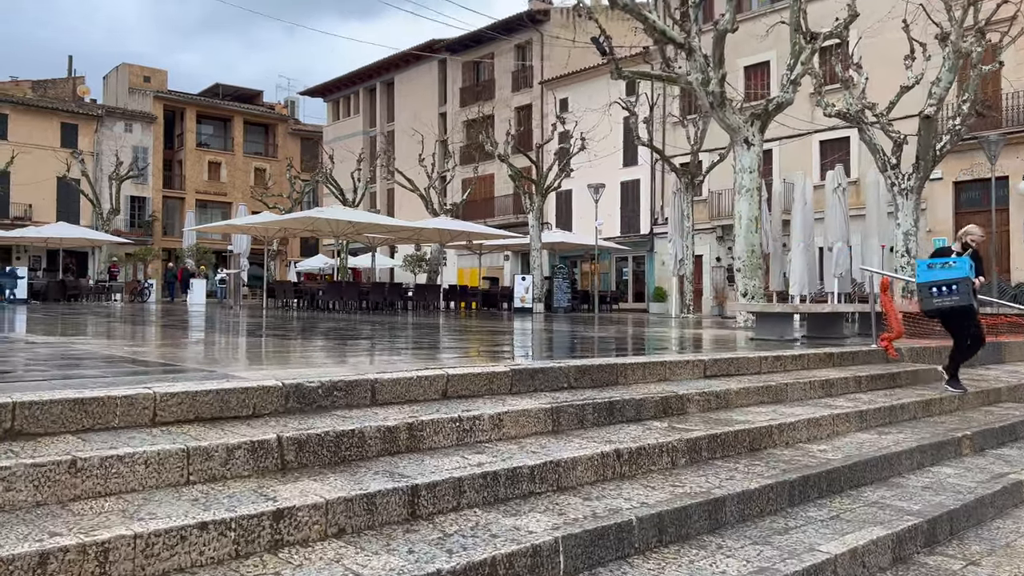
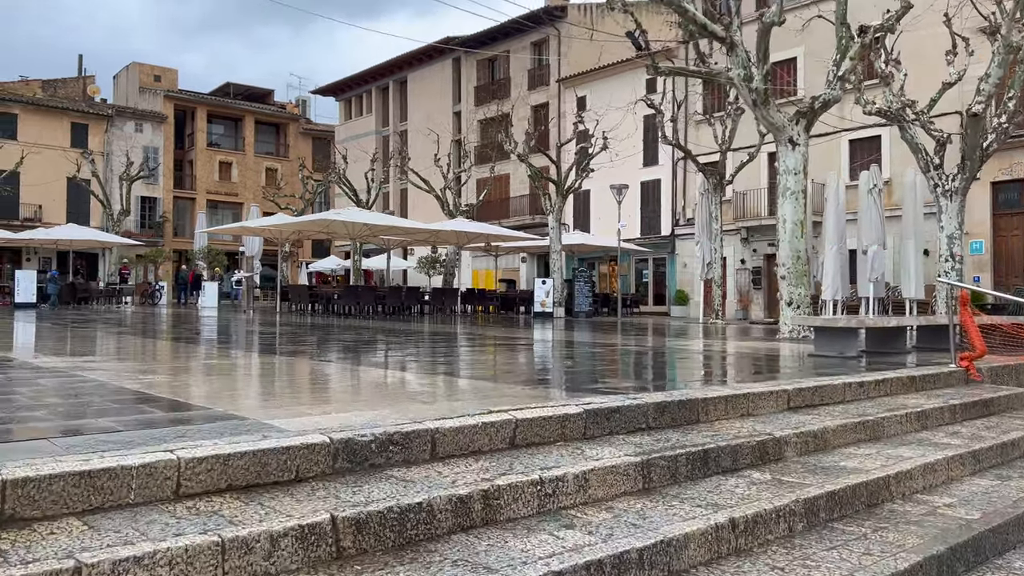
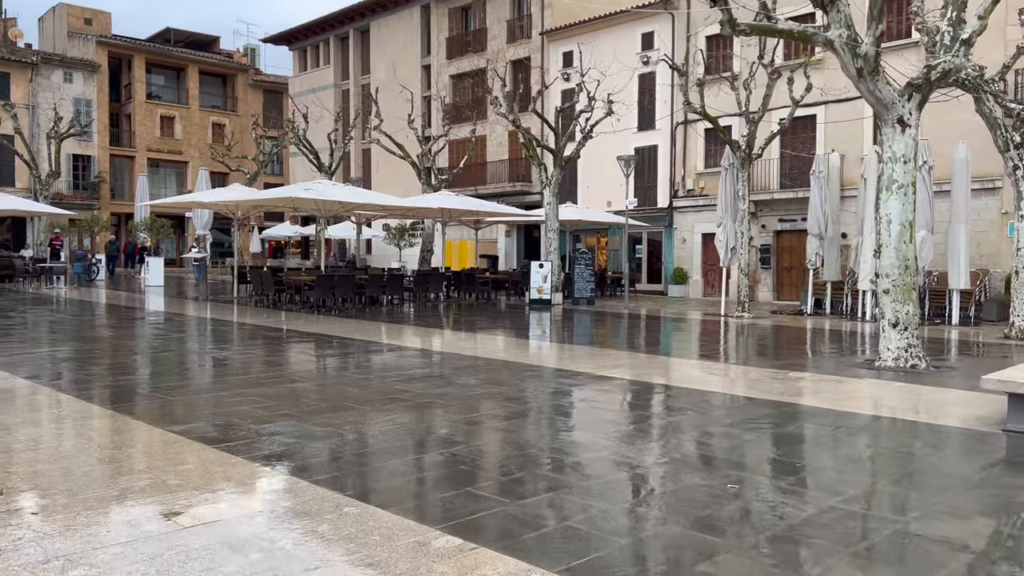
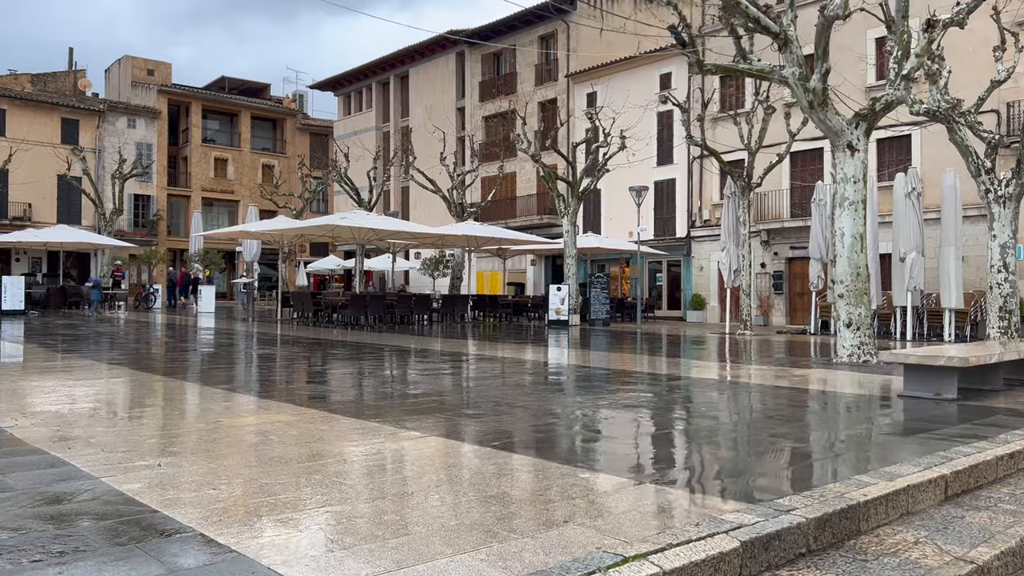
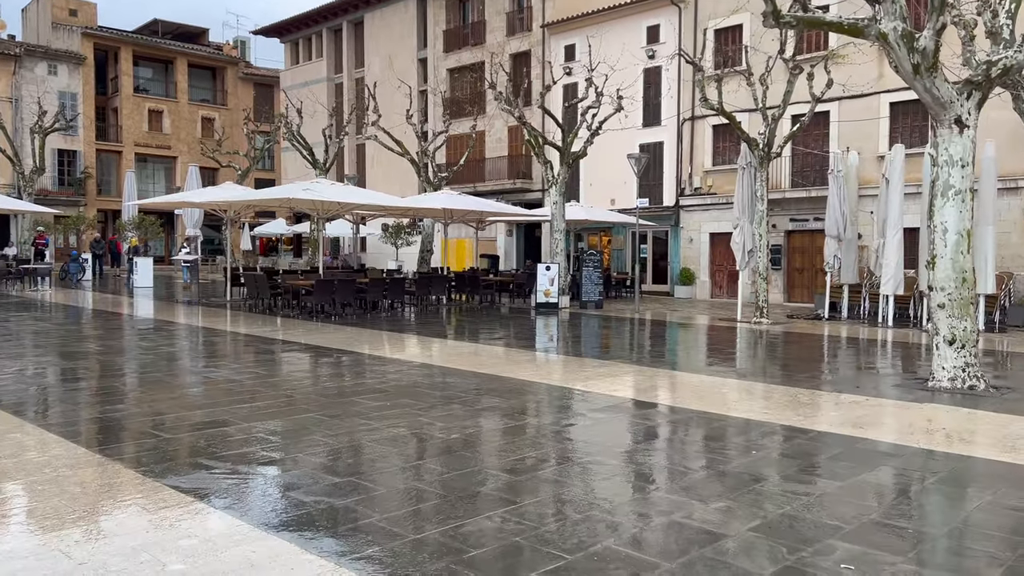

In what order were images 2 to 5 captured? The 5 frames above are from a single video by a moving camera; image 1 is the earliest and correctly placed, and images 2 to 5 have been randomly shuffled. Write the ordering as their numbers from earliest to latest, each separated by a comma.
2, 4, 3, 5
